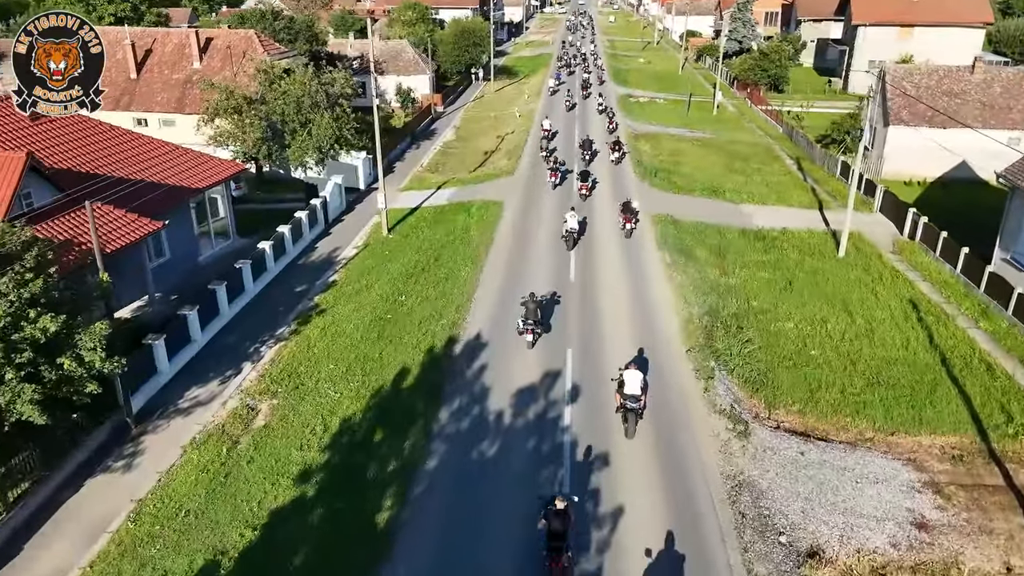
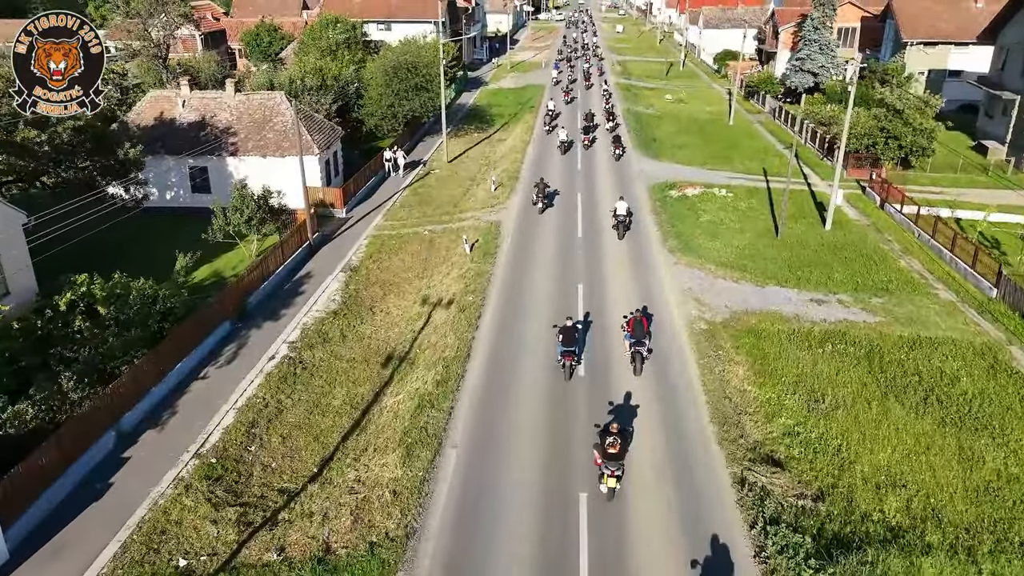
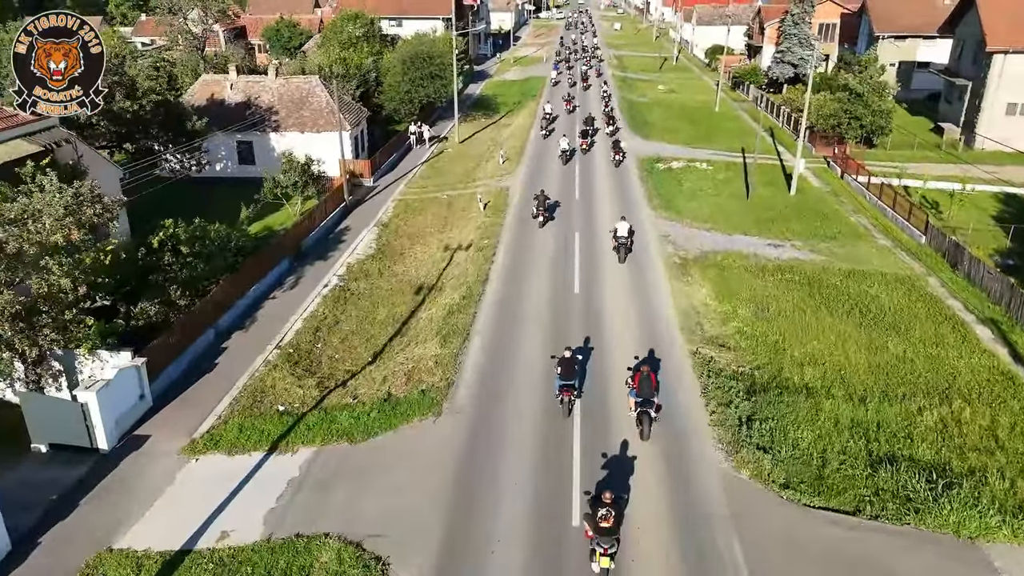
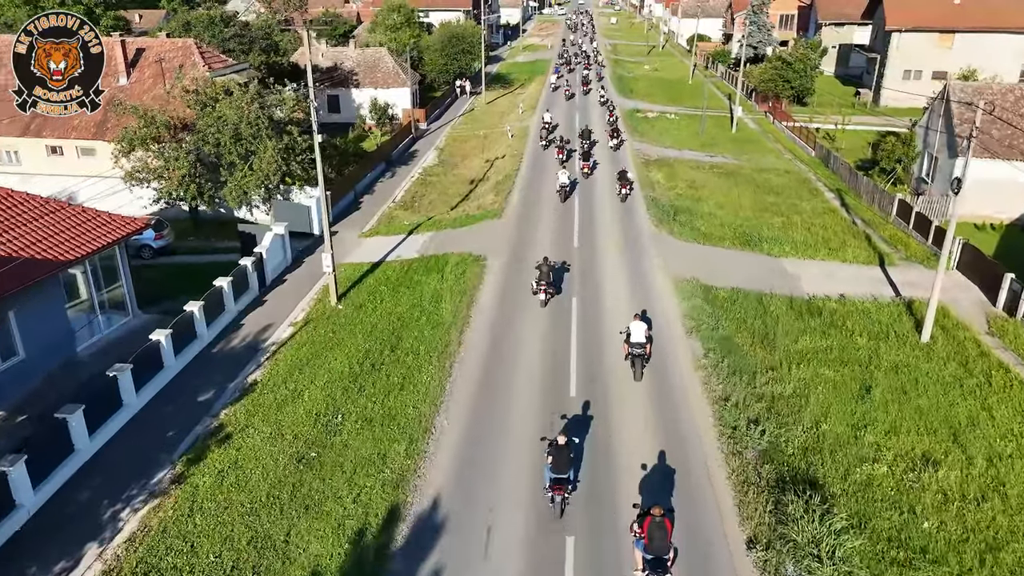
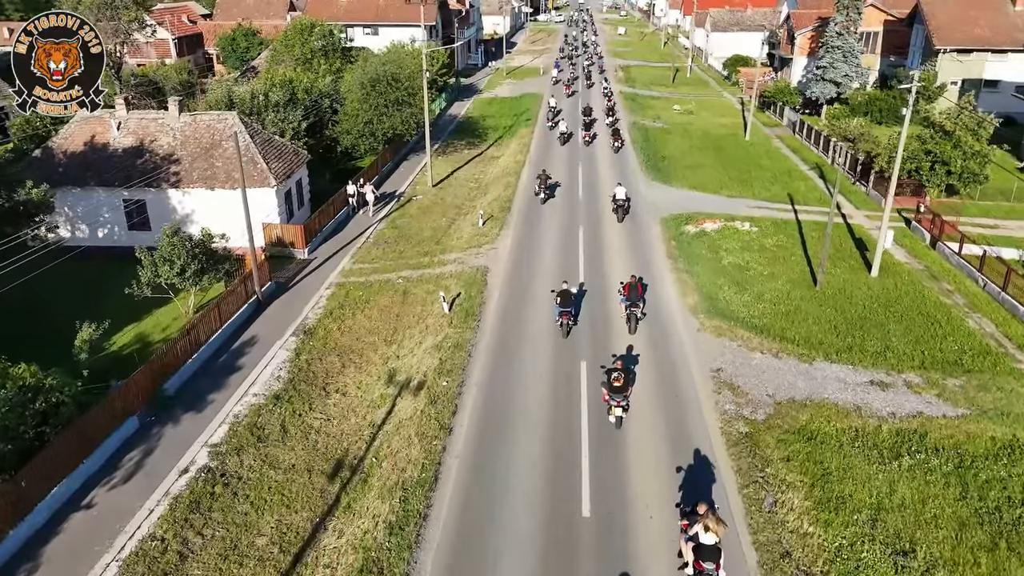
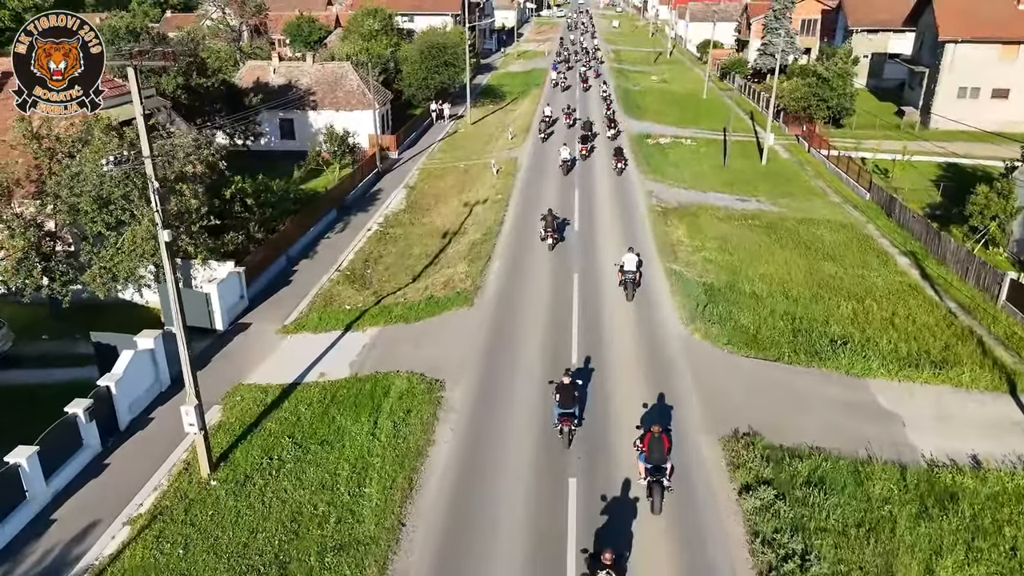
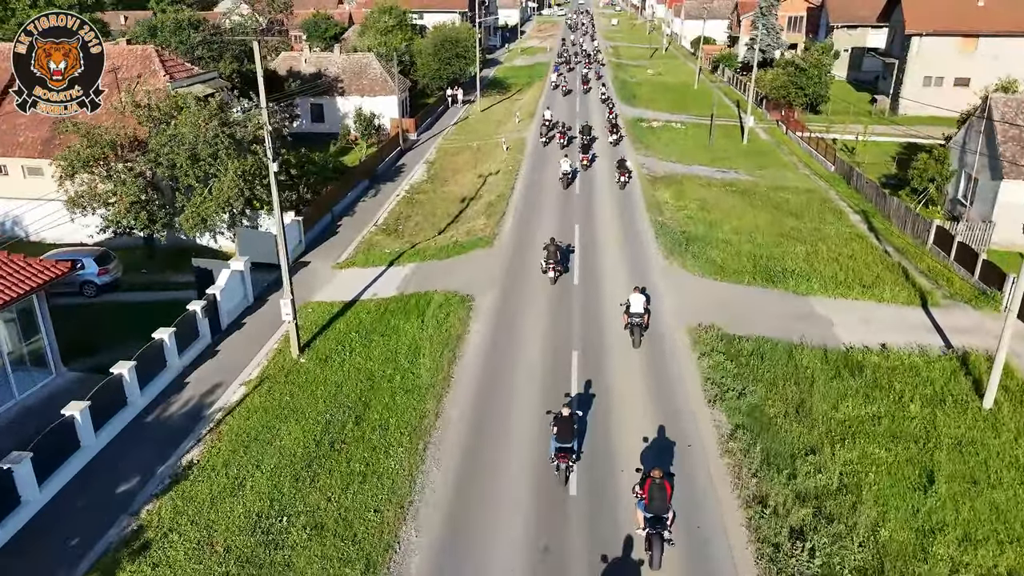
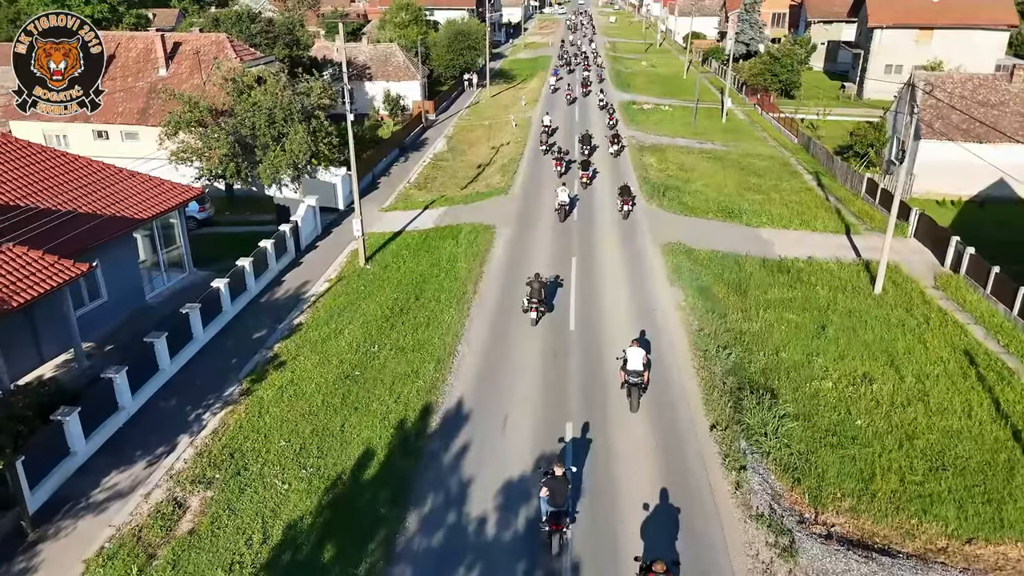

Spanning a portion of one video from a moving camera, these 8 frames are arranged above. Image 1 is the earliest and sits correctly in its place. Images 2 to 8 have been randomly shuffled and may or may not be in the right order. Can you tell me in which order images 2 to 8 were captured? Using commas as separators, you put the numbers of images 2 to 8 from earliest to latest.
8, 4, 7, 6, 3, 2, 5
